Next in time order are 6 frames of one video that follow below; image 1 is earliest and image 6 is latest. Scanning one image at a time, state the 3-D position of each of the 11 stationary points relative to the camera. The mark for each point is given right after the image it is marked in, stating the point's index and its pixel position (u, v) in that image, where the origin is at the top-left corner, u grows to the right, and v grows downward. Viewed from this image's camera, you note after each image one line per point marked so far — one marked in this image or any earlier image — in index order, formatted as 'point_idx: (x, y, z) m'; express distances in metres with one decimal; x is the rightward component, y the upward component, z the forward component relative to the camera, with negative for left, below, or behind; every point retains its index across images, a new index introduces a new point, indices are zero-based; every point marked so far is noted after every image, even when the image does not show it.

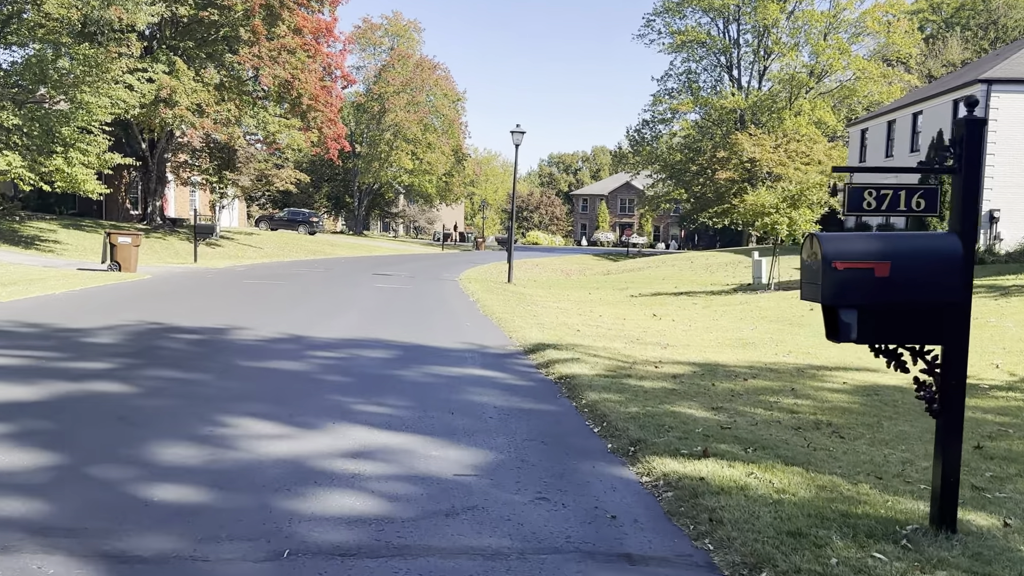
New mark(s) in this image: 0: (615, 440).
0: (+0.6, -0.9, +5.2) m
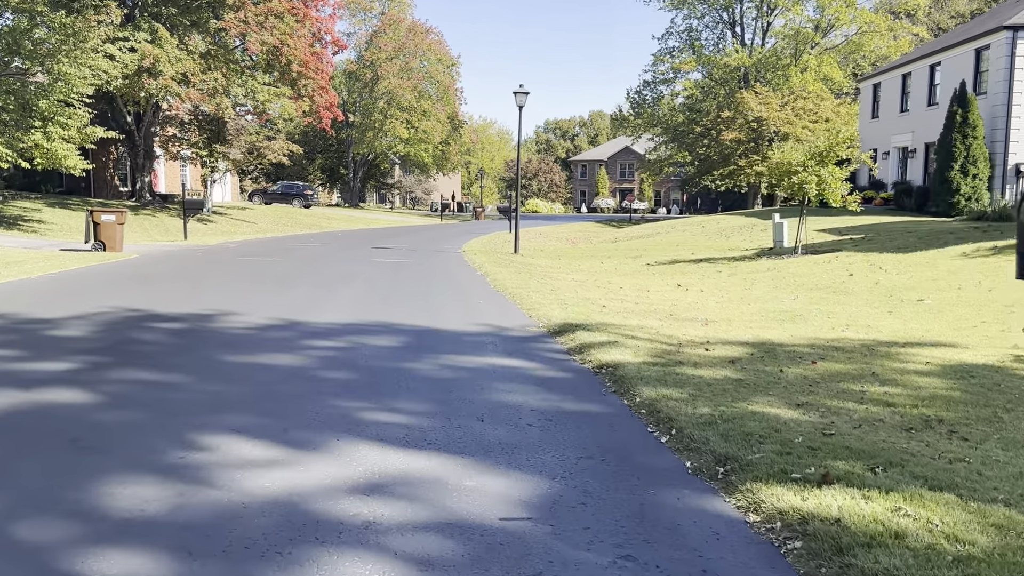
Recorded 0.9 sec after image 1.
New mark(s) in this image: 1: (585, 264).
0: (+0.9, -0.8, +4.1) m
1: (+1.6, +0.5, +18.9) m
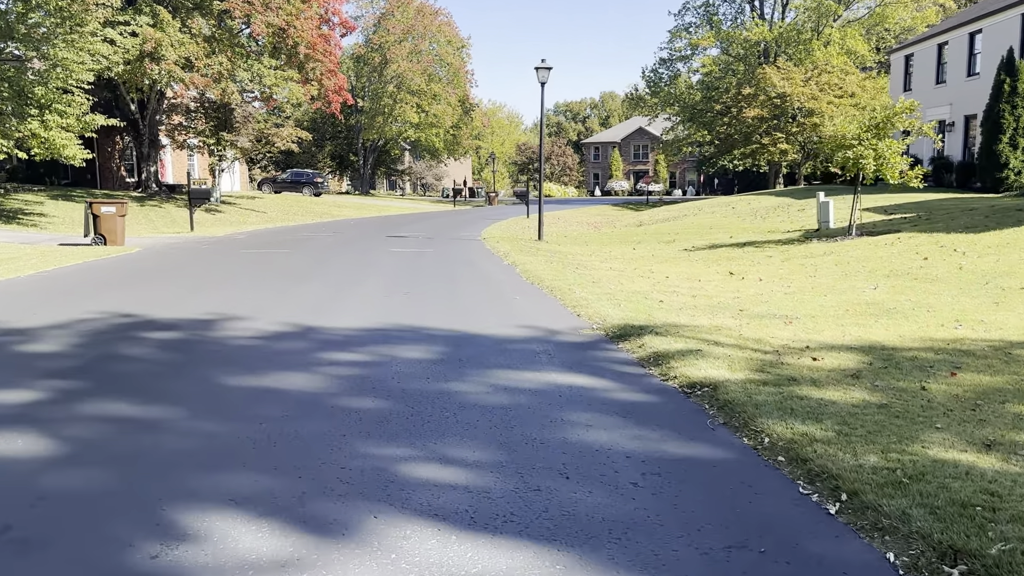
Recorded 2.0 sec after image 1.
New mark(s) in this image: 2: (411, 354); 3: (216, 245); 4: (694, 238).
0: (+1.3, -0.8, +2.8) m
1: (+2.2, +0.8, +17.6) m
2: (-0.7, -0.5, +6.2) m
3: (-6.9, +1.0, +19.6) m
4: (+4.2, +1.1, +19.4) m
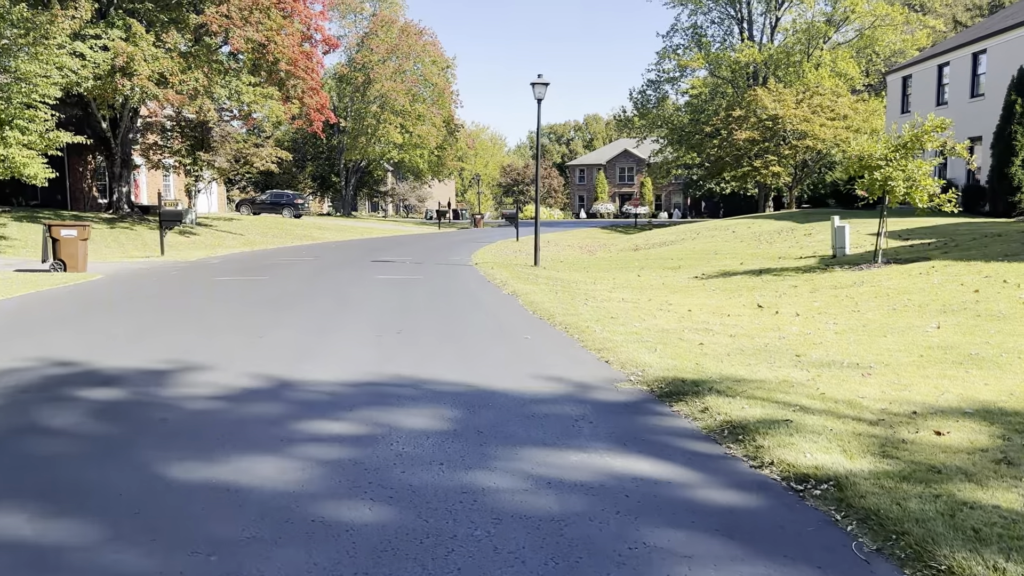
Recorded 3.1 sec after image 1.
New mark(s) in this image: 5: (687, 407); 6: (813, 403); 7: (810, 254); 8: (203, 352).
0: (+1.5, -1.1, +1.5) m
1: (+2.1, +0.2, +16.3) m
2: (-0.6, -0.8, +4.9) m
3: (-7.0, +0.4, +18.1) m
4: (+4.1, +0.5, +18.2) m
5: (+1.1, -0.7, +5.2) m
6: (+1.8, -0.7, +5.1) m
7: (+6.5, +0.7, +18.4) m
8: (-2.6, -0.5, +7.2) m
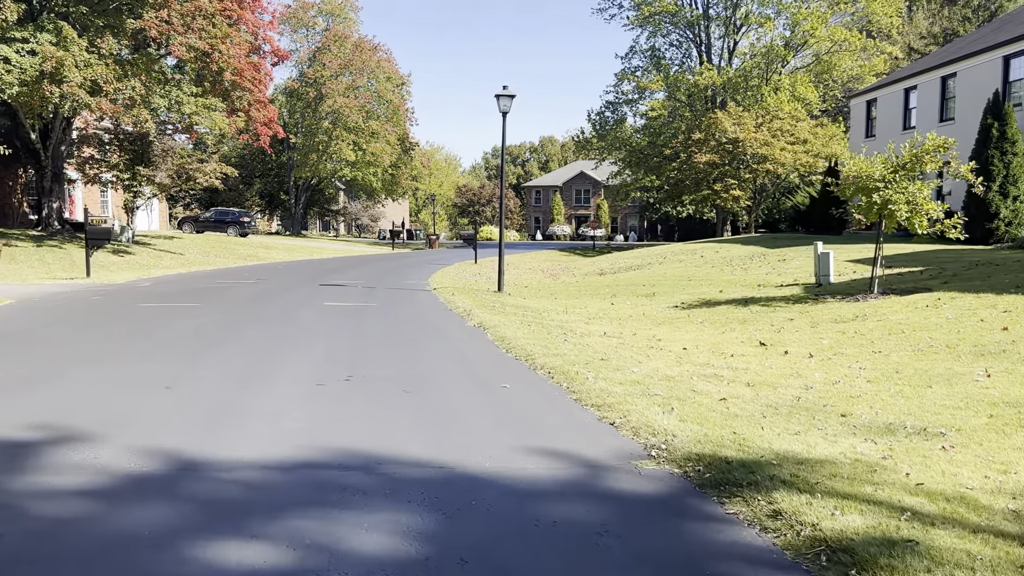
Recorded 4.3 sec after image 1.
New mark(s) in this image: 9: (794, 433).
0: (+1.7, -1.2, +0.1) m
1: (+1.5, -0.3, +15.0) m
2: (-0.6, -1.0, +3.4) m
3: (-7.7, -0.1, +16.2) m
4: (+3.3, -0.1, +16.9) m
5: (+1.0, -1.0, +3.8) m
6: (+1.8, -0.9, +3.7) m
7: (+5.7, +0.1, +17.3) m
8: (-2.8, -0.8, +5.6) m
9: (+1.7, -0.9, +5.1) m
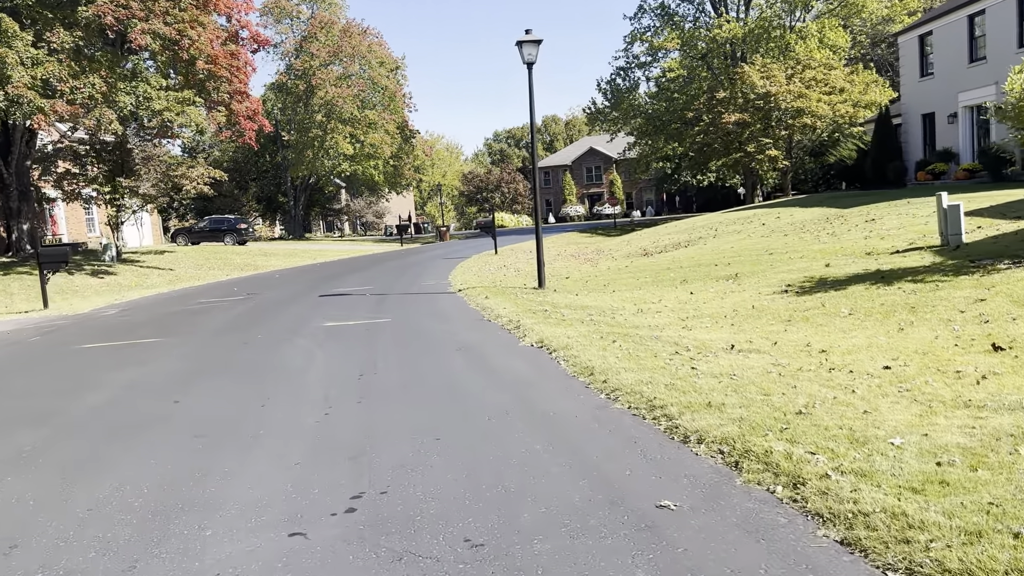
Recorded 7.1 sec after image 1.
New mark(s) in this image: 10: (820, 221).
0: (+2.3, -1.3, -3.4) m
1: (+2.2, -0.2, +11.5) m
2: (+0.1, -1.2, -0.1) m
3: (-7.0, -0.7, +12.9) m
4: (+4.1, +0.3, +13.4) m
5: (+1.7, -1.0, +0.3) m
6: (+2.4, -0.9, +0.3) m
7: (+6.4, +0.7, +13.8) m
8: (-2.1, -1.1, +2.2) m
9: (+2.4, -0.8, +1.7) m
10: (+7.1, +1.5, +19.5) m
